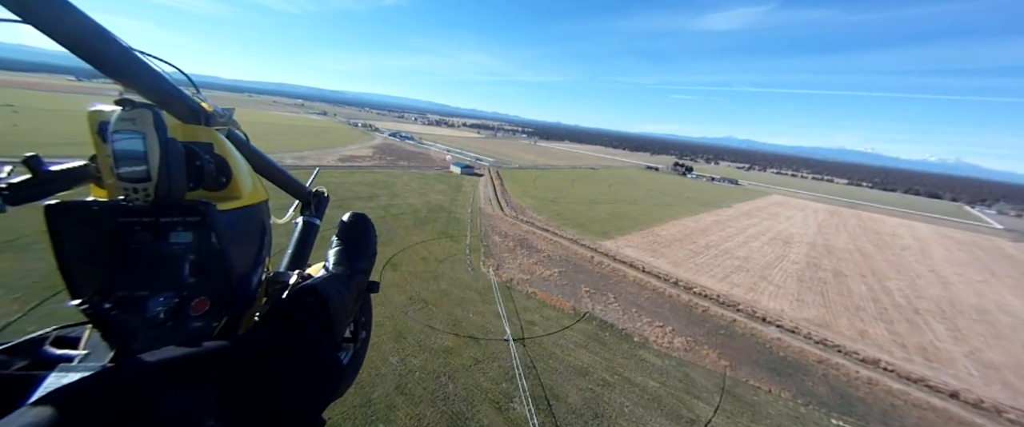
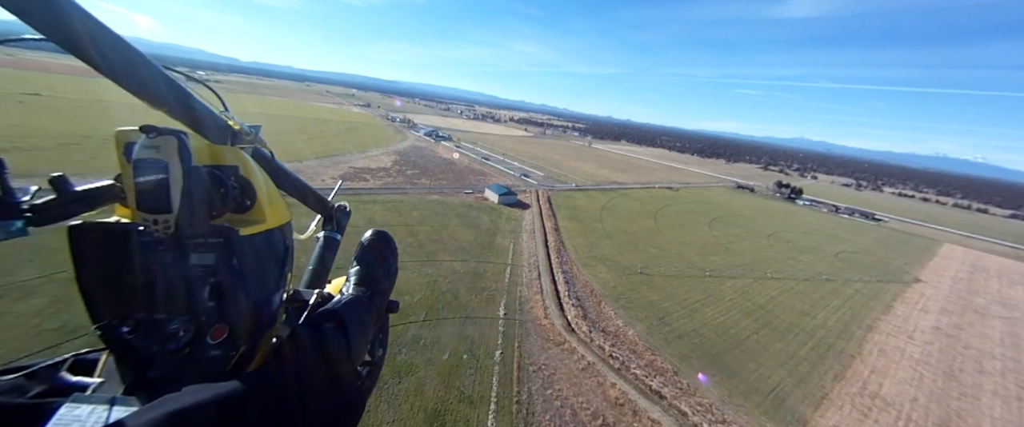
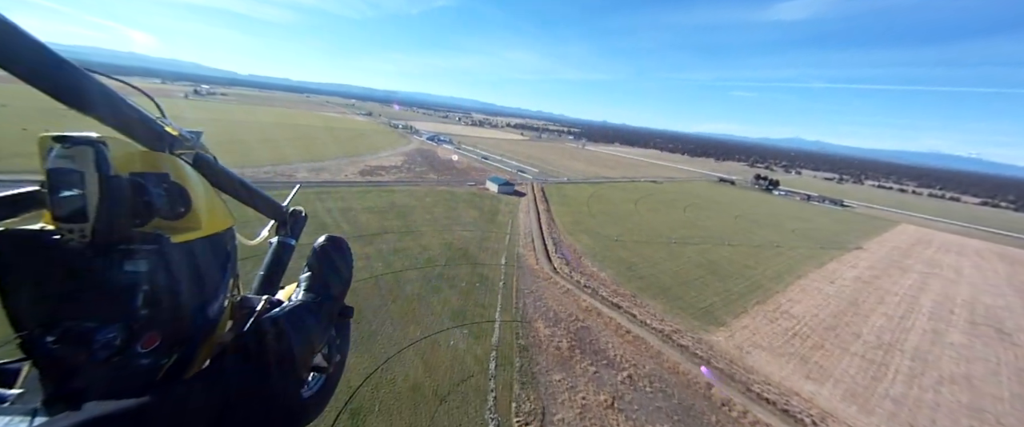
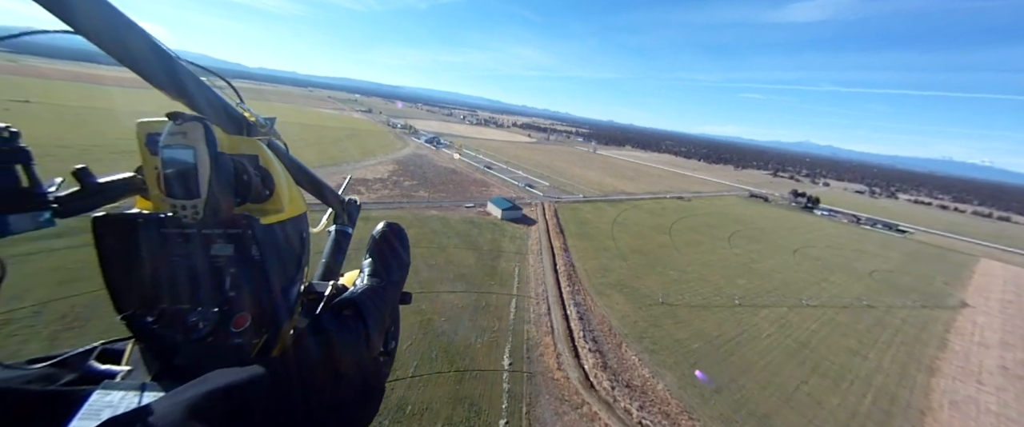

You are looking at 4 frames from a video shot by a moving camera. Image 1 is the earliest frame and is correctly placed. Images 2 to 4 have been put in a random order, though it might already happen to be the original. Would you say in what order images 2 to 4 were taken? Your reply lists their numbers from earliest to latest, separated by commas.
3, 2, 4
